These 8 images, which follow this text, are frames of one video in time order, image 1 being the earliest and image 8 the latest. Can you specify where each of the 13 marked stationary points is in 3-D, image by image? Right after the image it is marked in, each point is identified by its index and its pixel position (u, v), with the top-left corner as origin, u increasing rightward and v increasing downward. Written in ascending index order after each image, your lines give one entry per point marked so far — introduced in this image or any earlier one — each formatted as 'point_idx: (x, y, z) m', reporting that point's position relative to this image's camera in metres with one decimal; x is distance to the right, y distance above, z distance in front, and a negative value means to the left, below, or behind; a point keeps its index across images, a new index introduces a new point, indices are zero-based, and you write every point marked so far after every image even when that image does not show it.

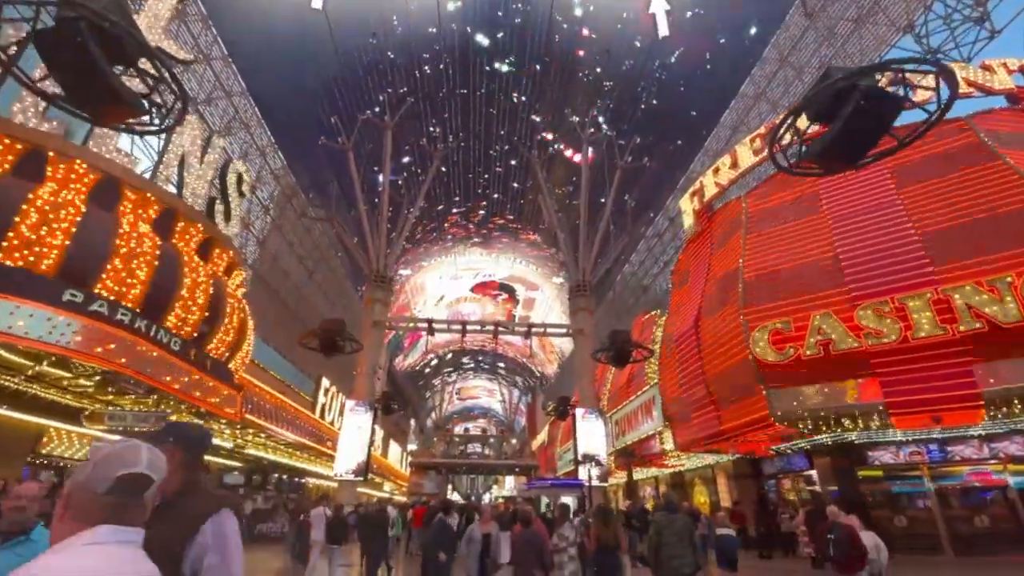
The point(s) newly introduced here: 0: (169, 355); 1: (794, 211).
0: (-8.8, -1.7, +12.2) m
1: (+8.6, +2.4, +14.8) m
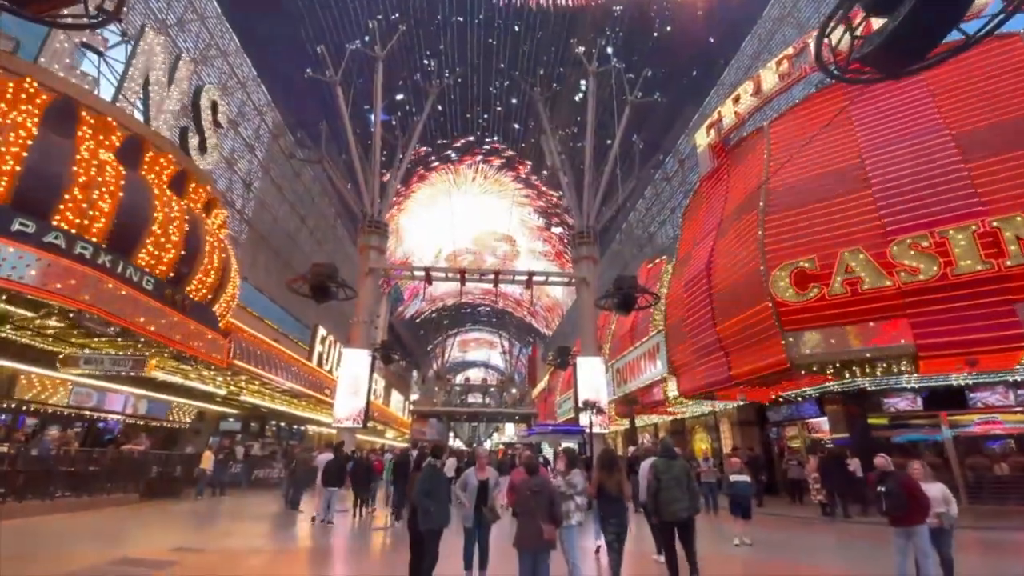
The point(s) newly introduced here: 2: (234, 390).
0: (-8.8, -0.1, +11.3) m
1: (+8.7, +4.2, +13.5) m
2: (-11.5, -4.2, +19.8) m
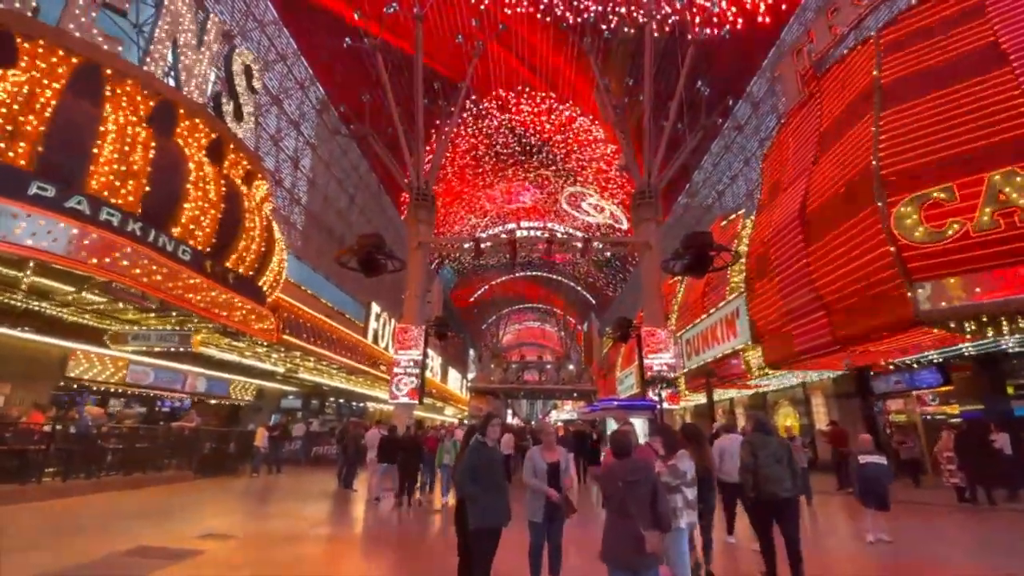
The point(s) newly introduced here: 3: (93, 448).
0: (-7.5, +0.5, +10.7) m
1: (+9.9, +5.5, +10.8) m
2: (-9.1, -3.3, +19.7) m
3: (-9.0, -3.4, +10.1) m
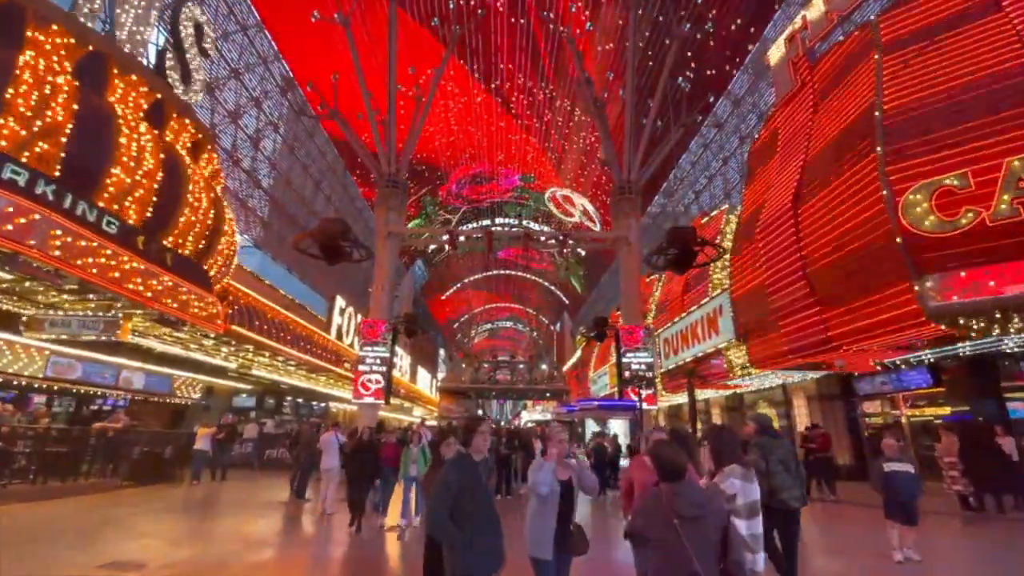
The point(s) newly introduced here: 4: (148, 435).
0: (-7.9, +0.9, +9.2) m
1: (+9.6, +5.6, +10.3) m
2: (-10.1, -2.8, +18.0) m
3: (-9.4, -2.9, +8.5) m
4: (-9.2, -3.7, +12.1) m
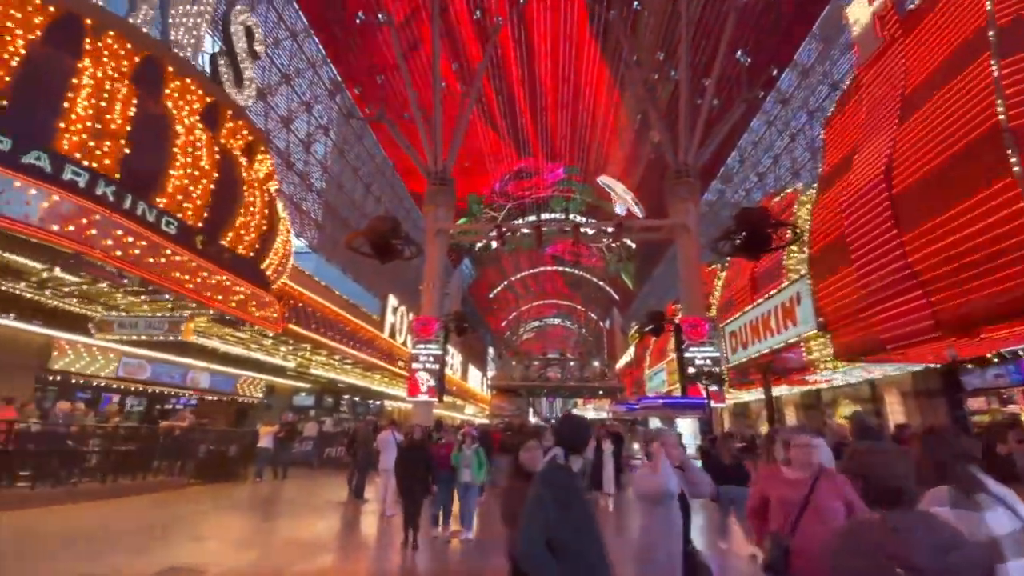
0: (-6.8, +0.9, +9.3) m
1: (+10.6, +6.1, +8.7) m
2: (-8.0, -2.8, +18.3) m
3: (-8.3, -3.0, +8.8) m
4: (-7.7, -3.7, +12.3) m
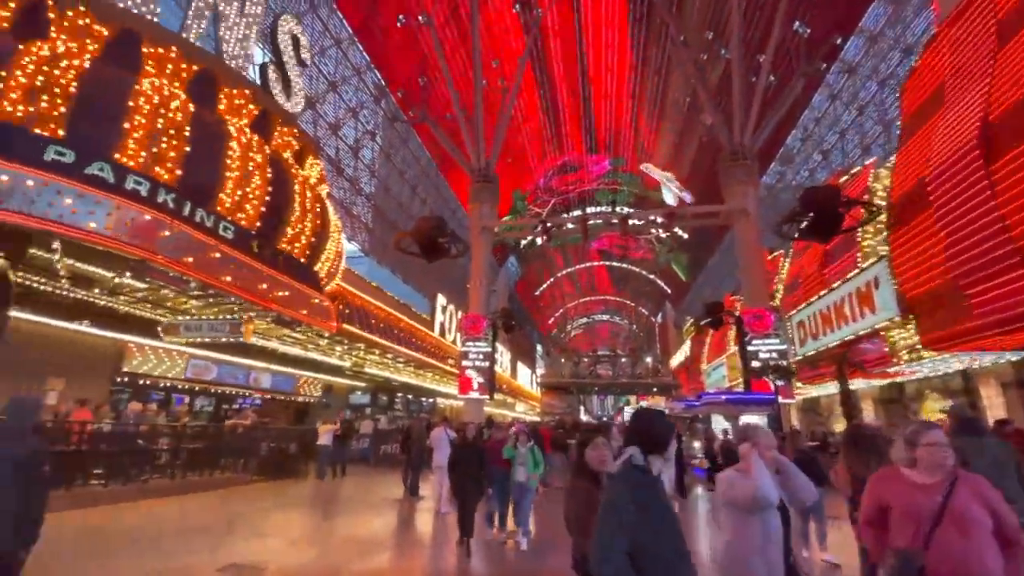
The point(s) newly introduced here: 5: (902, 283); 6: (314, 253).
0: (-5.8, +0.9, +9.6) m
1: (+11.2, +6.6, +7.3) m
2: (-6.1, -2.9, +18.7) m
3: (-7.2, -3.1, +9.2) m
4: (-6.3, -3.8, +12.7) m
5: (+10.1, +0.4, +12.6) m
6: (-5.4, +1.0, +12.9) m
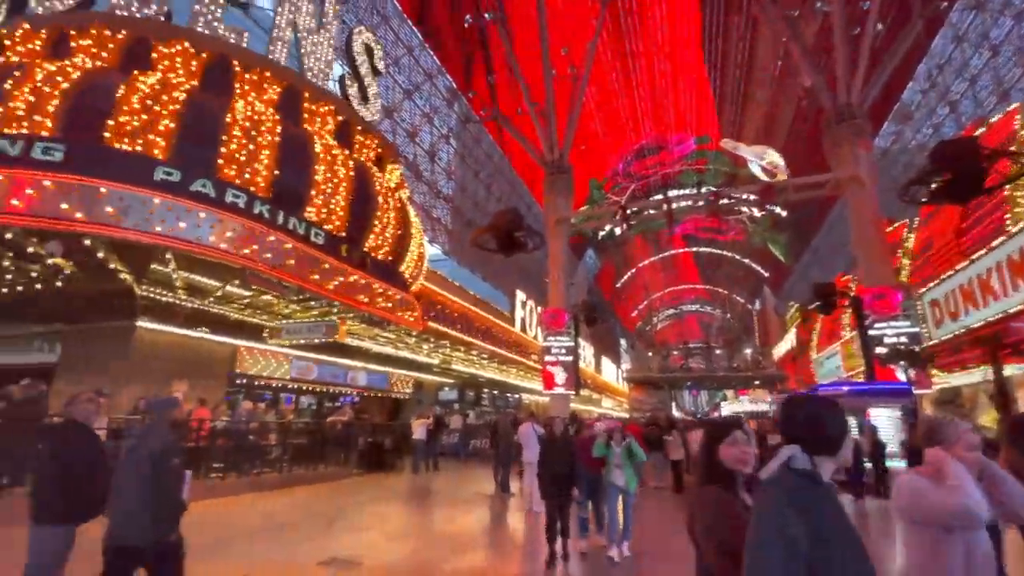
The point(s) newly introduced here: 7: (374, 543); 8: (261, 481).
0: (-4.2, +0.8, +10.0) m
1: (+11.9, +7.3, +4.9) m
2: (-2.7, -2.9, +19.1) m
3: (-5.4, -3.2, +9.9) m
4: (-3.9, -3.9, +13.2) m
5: (+12.0, +1.2, +10.4) m
6: (-3.2, +0.9, +13.2) m
7: (-1.8, -3.4, +6.4) m
8: (-5.1, -4.0, +9.9) m
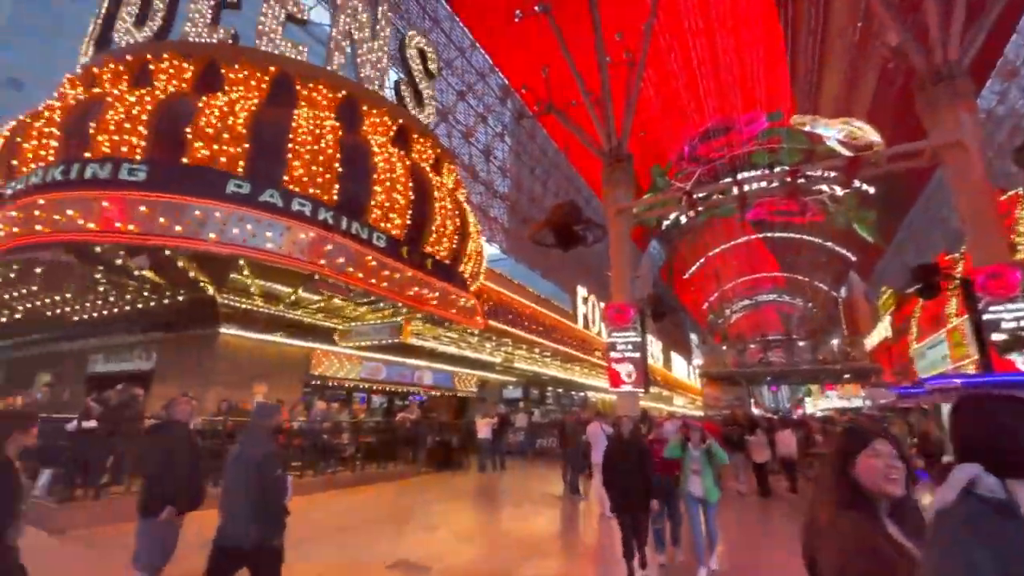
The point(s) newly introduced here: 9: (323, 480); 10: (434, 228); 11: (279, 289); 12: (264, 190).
0: (-2.9, +0.8, +10.2) m
1: (+12.1, +7.9, +3.1) m
2: (-0.2, -2.8, +19.0) m
3: (-4.0, -3.3, +10.3) m
4: (-2.1, -3.9, +13.4) m
5: (+13.1, +1.8, +8.5) m
6: (-1.5, +1.0, +13.3) m
7: (-0.9, -3.4, +6.4) m
8: (-3.7, -4.1, +10.2) m
9: (-3.9, -4.0, +10.2) m
10: (-2.0, +1.6, +12.3) m
11: (-4.9, 0.0, +10.2) m
12: (-4.5, +1.7, +8.7) m
